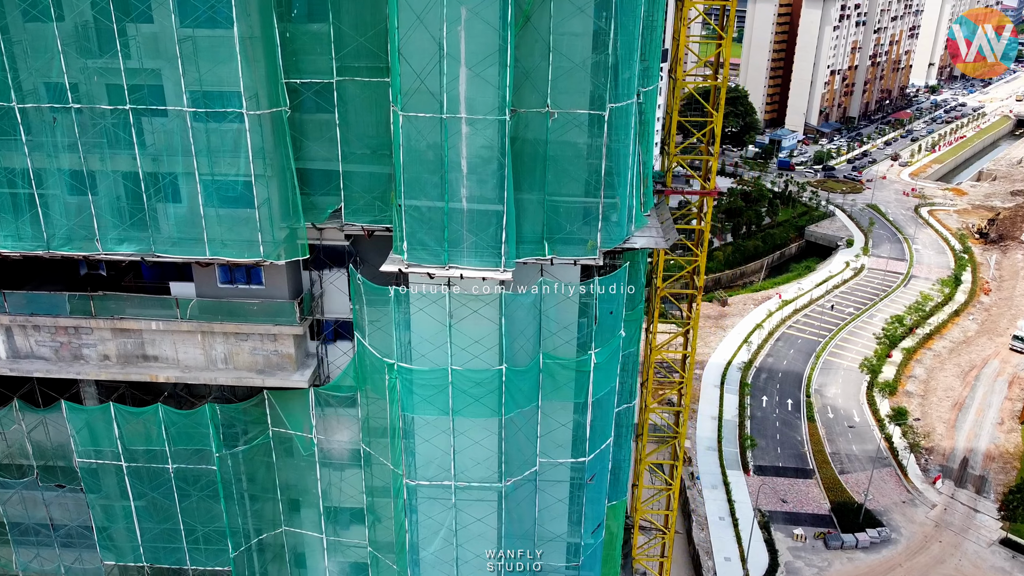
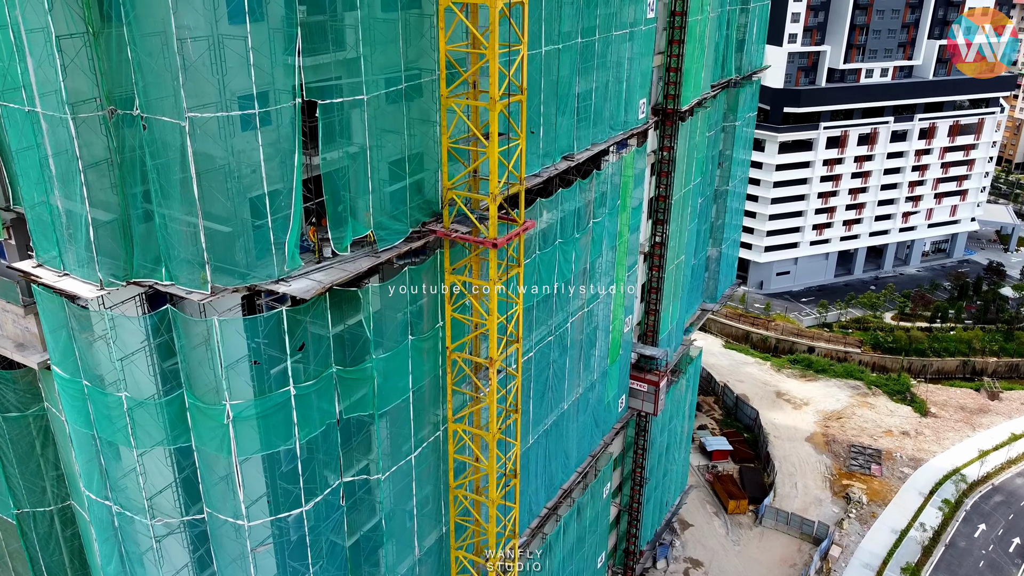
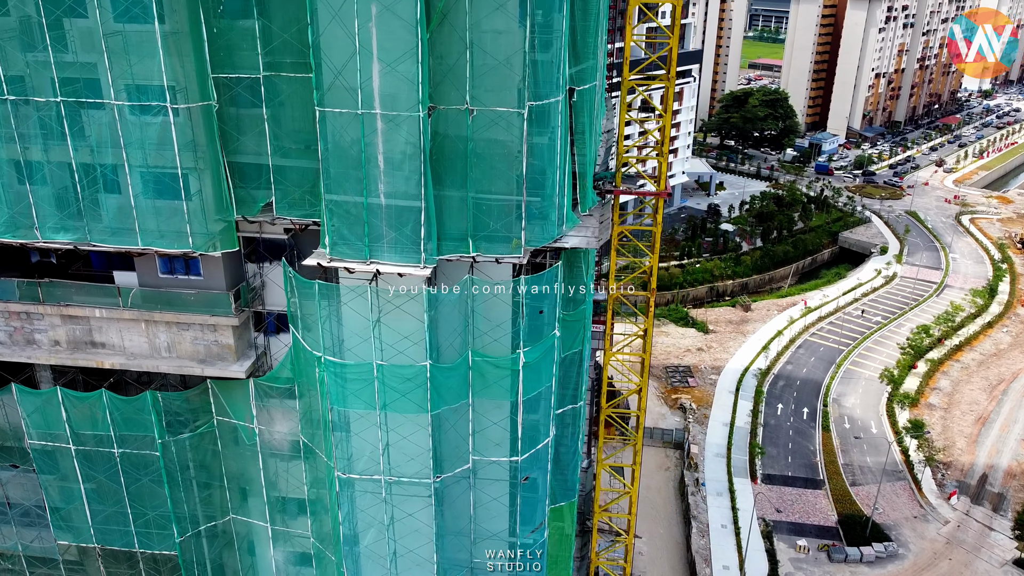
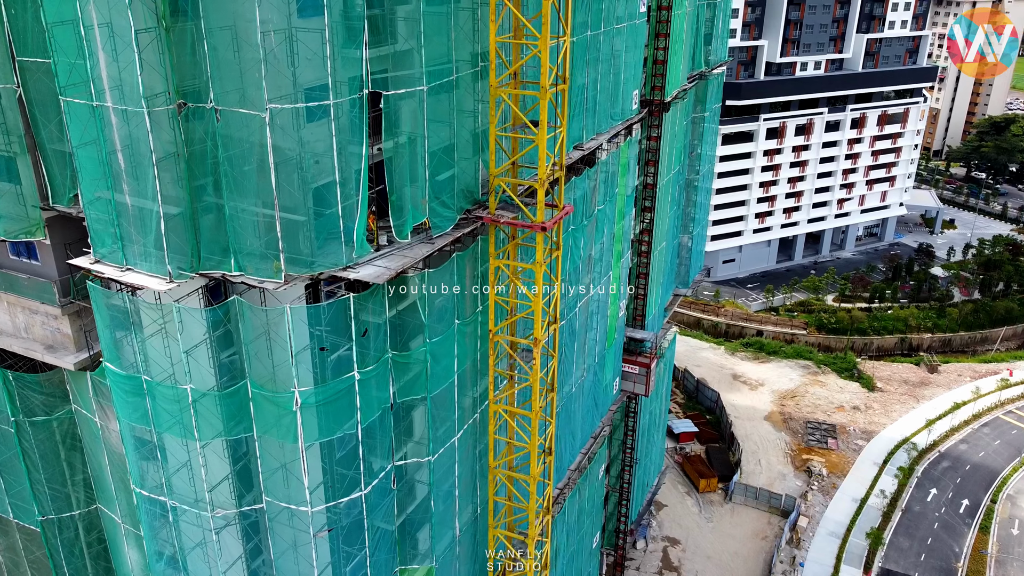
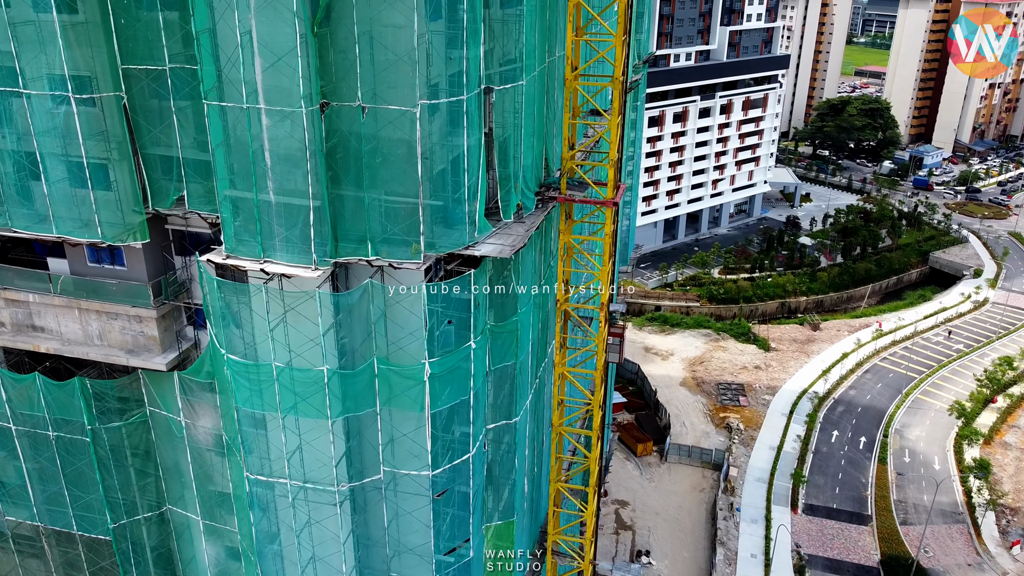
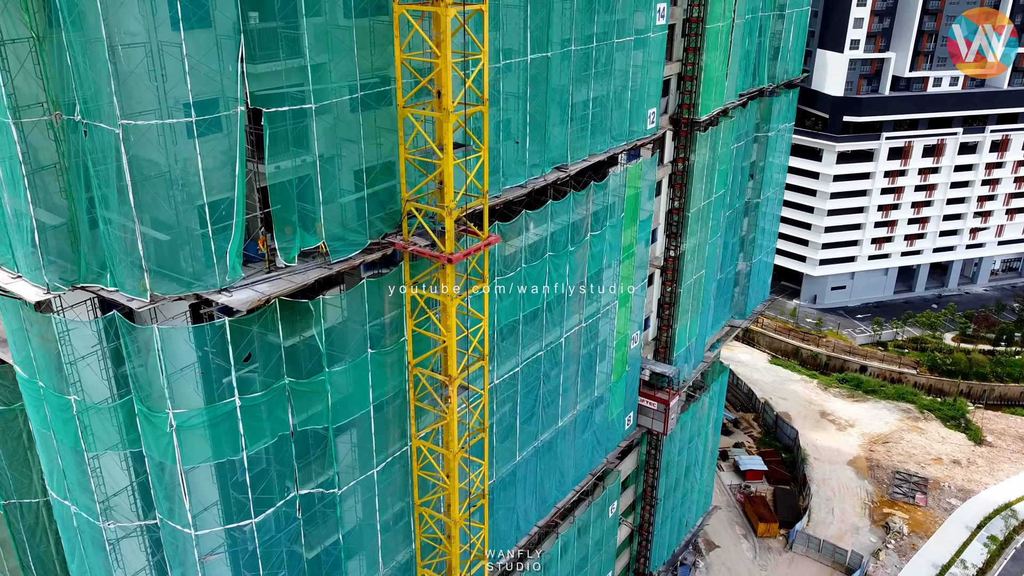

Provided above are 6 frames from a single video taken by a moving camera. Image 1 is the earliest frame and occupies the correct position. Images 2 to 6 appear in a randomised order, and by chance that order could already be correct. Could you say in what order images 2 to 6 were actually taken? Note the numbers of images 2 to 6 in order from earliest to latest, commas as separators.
3, 5, 4, 2, 6
